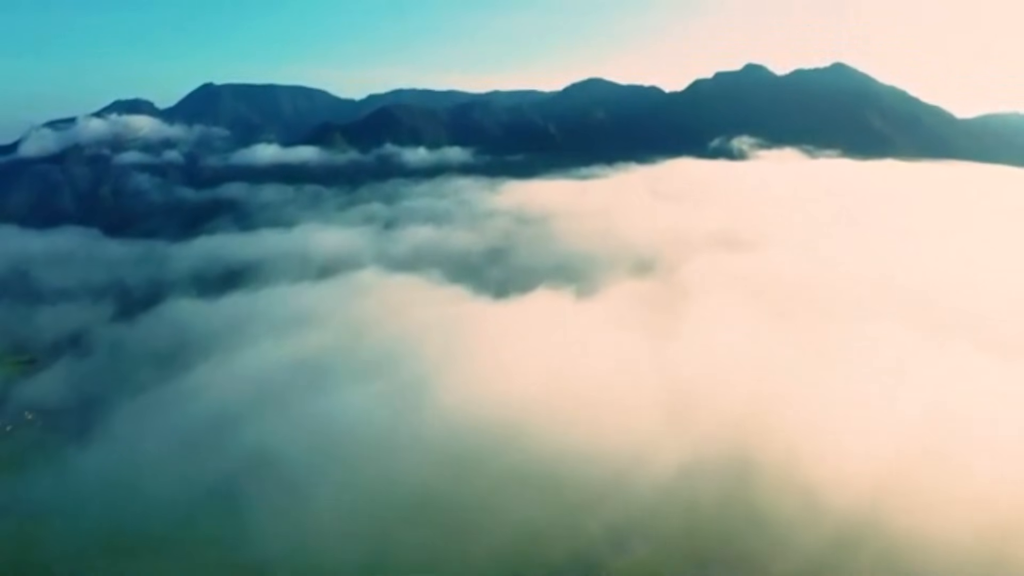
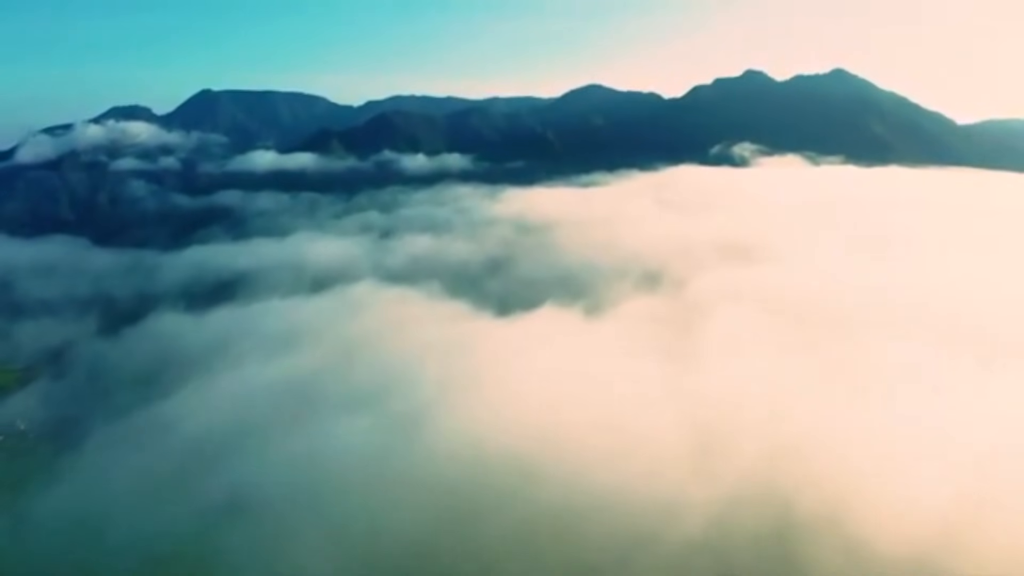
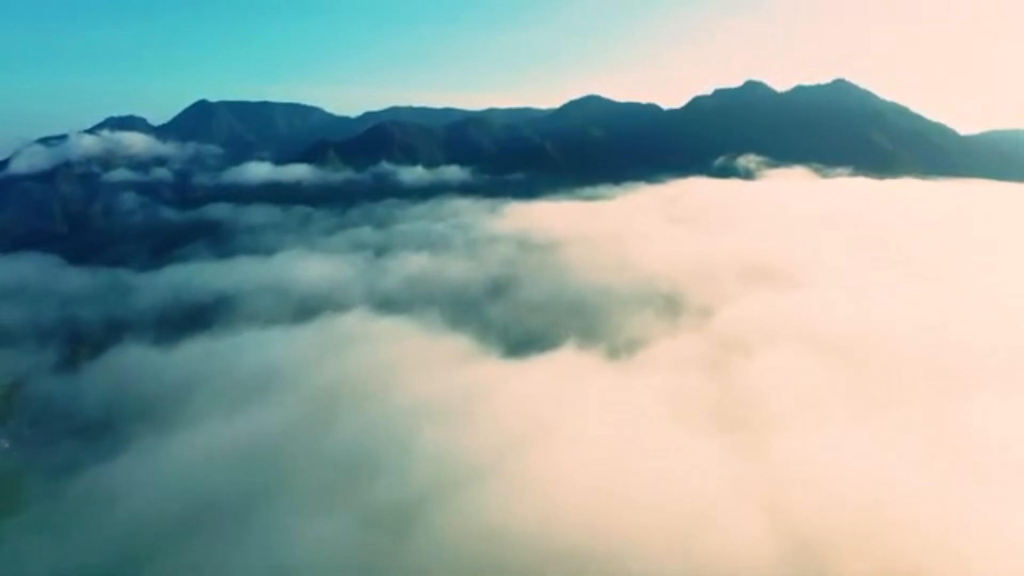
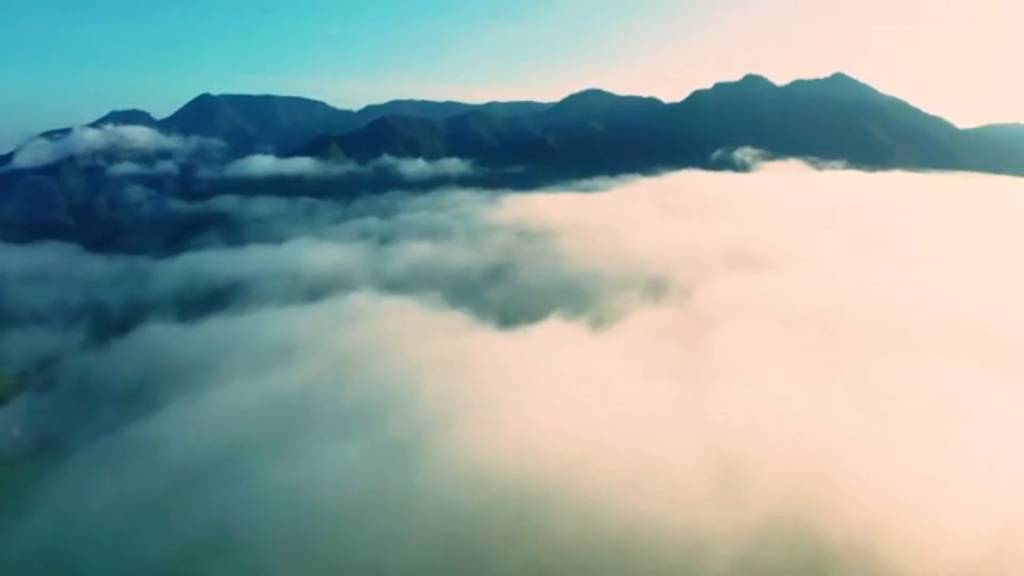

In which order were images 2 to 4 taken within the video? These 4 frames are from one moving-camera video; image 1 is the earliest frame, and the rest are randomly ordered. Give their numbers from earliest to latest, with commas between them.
2, 4, 3
